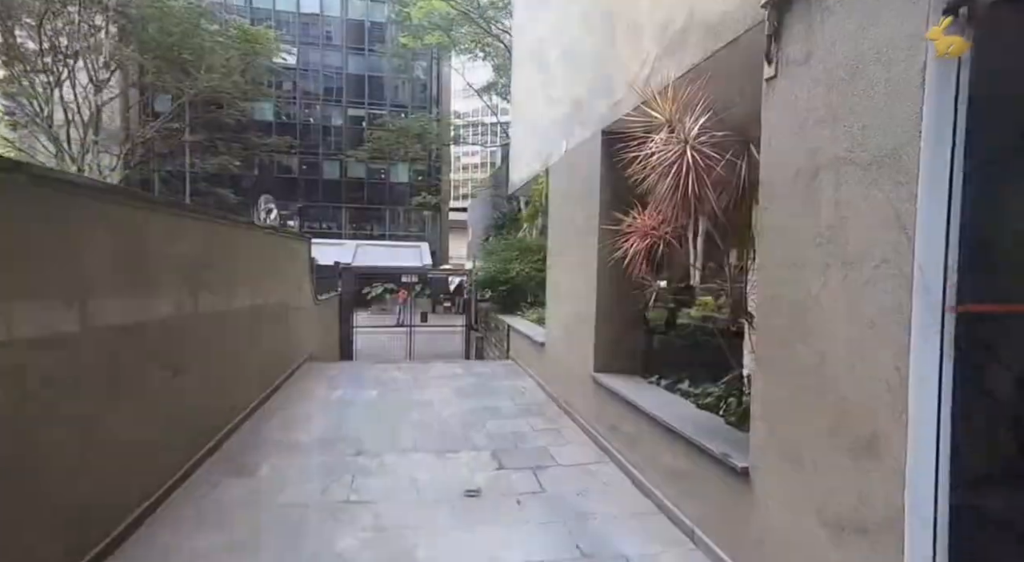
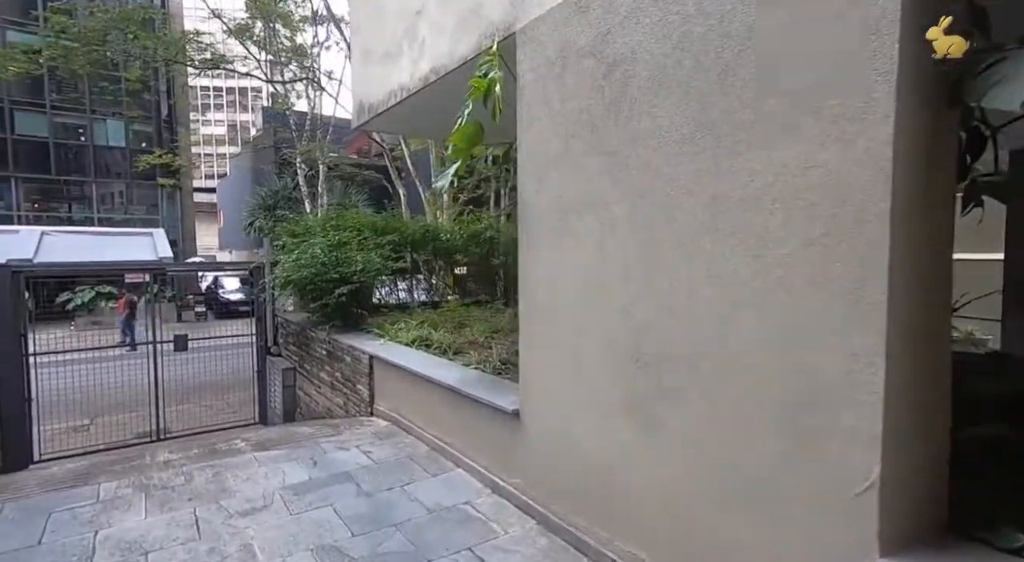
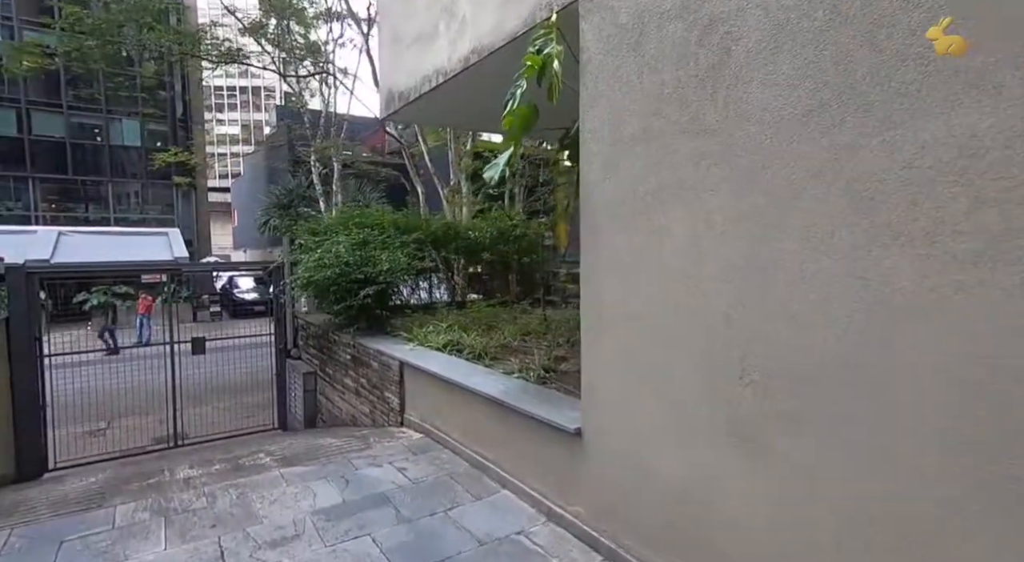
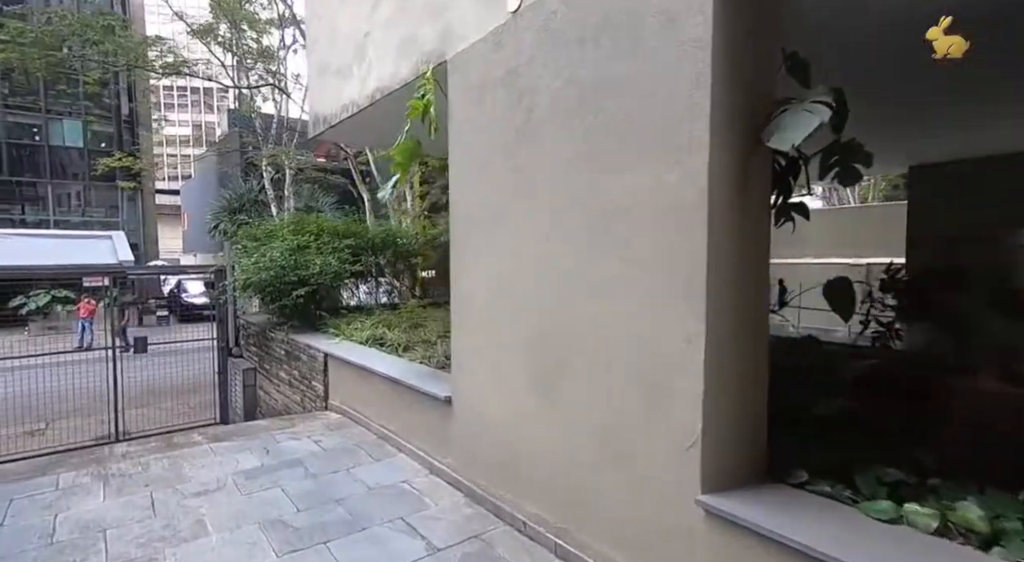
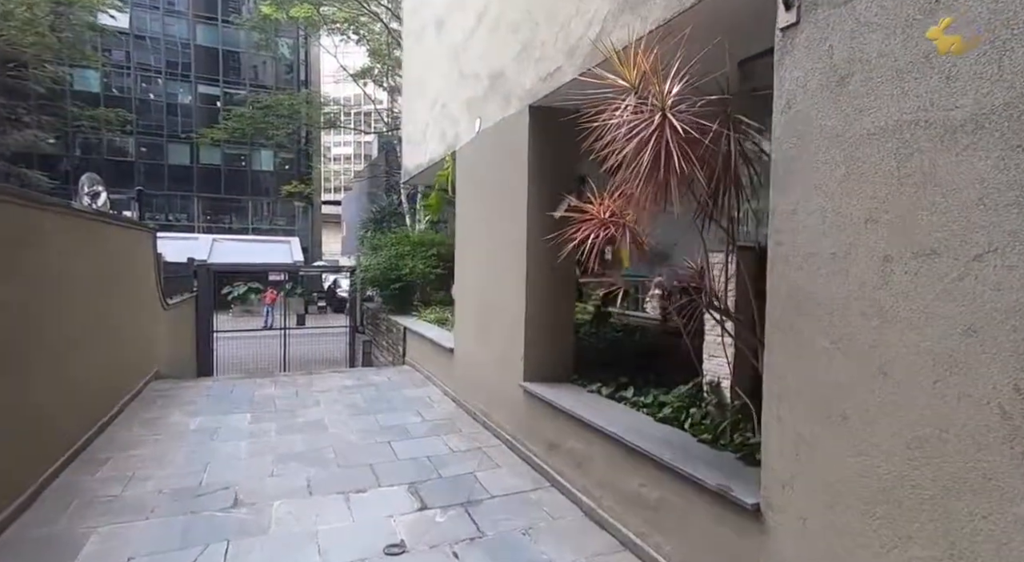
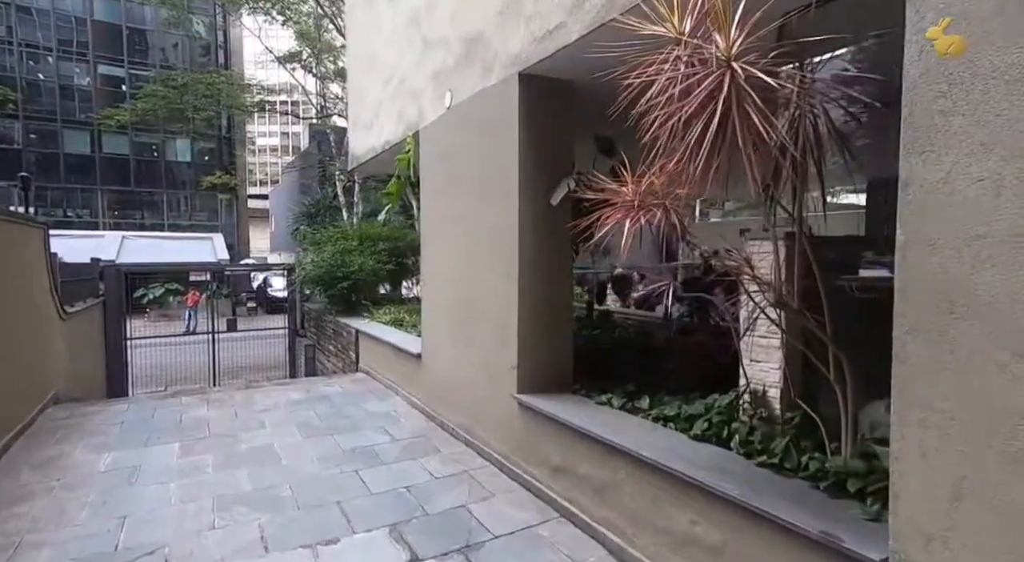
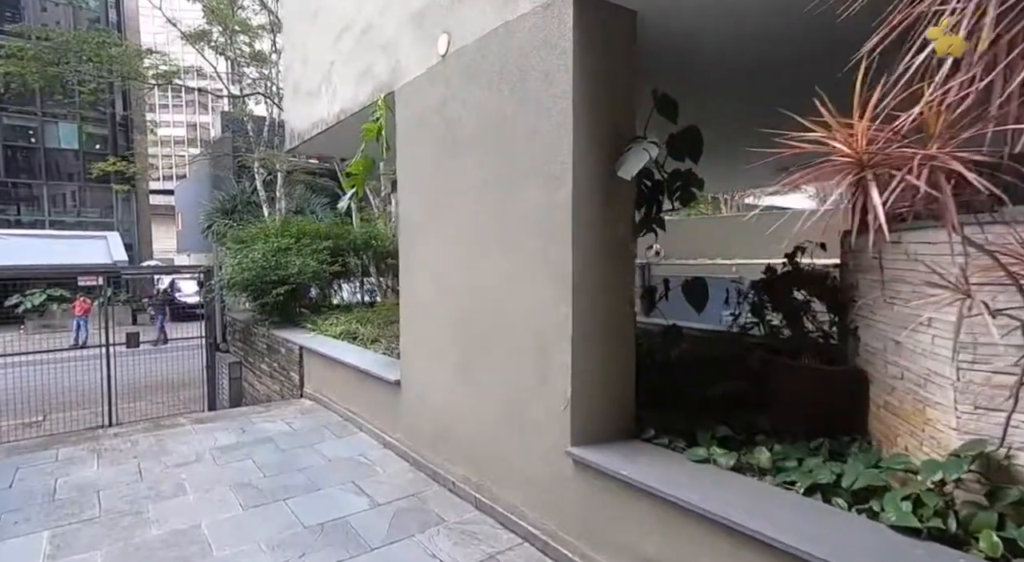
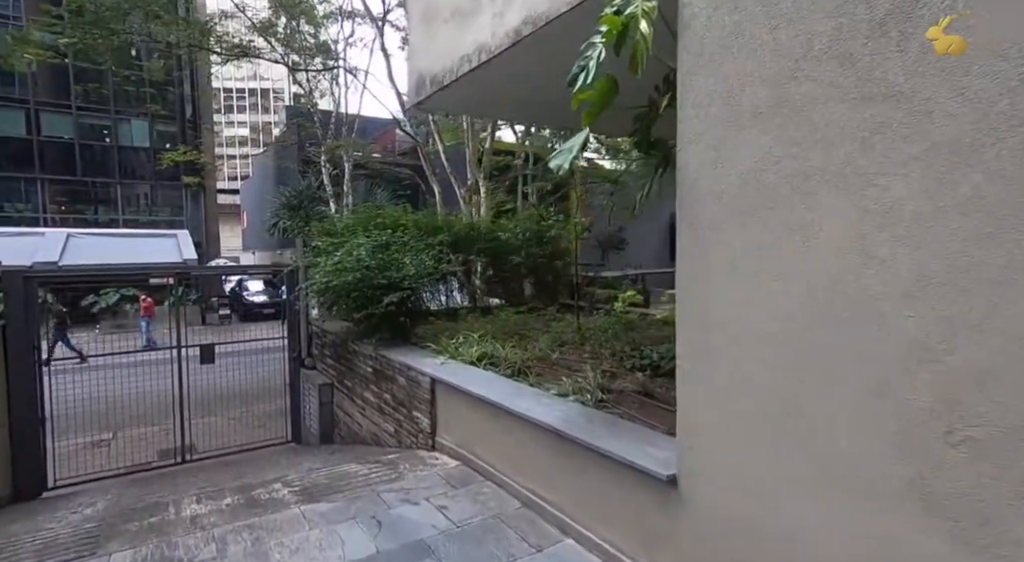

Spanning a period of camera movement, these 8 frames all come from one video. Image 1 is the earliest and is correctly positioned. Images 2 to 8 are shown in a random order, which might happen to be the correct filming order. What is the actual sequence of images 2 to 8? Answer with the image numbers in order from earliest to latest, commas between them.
5, 6, 7, 4, 2, 3, 8
